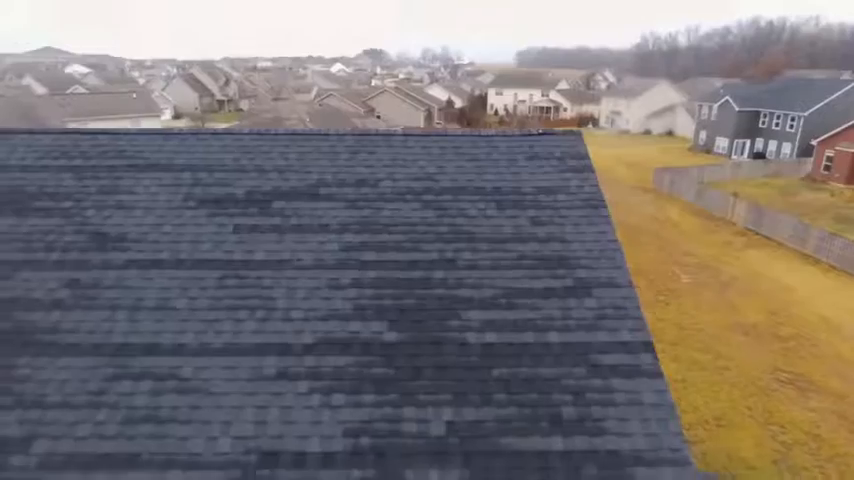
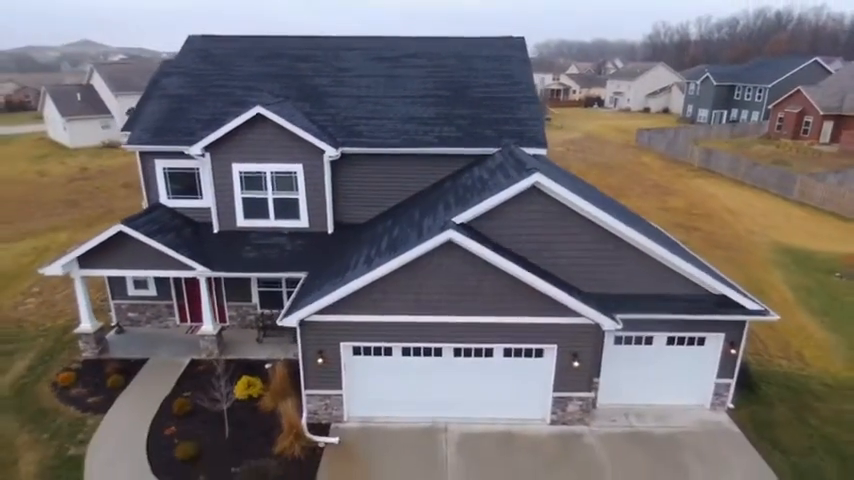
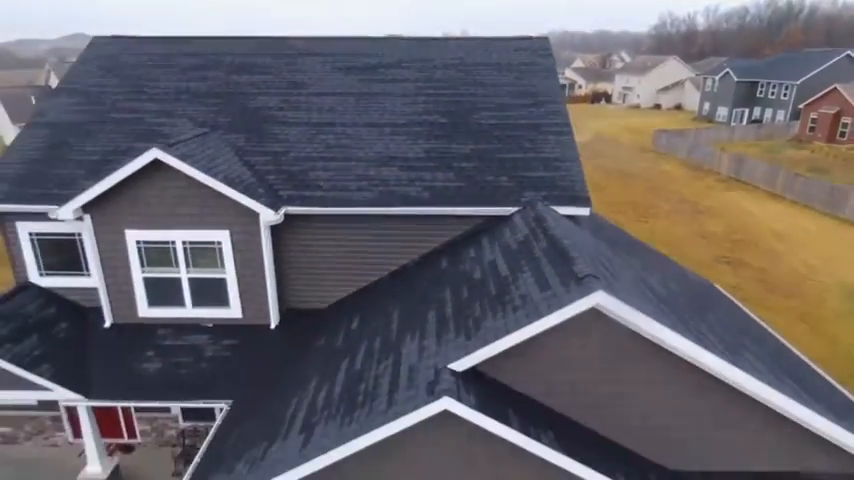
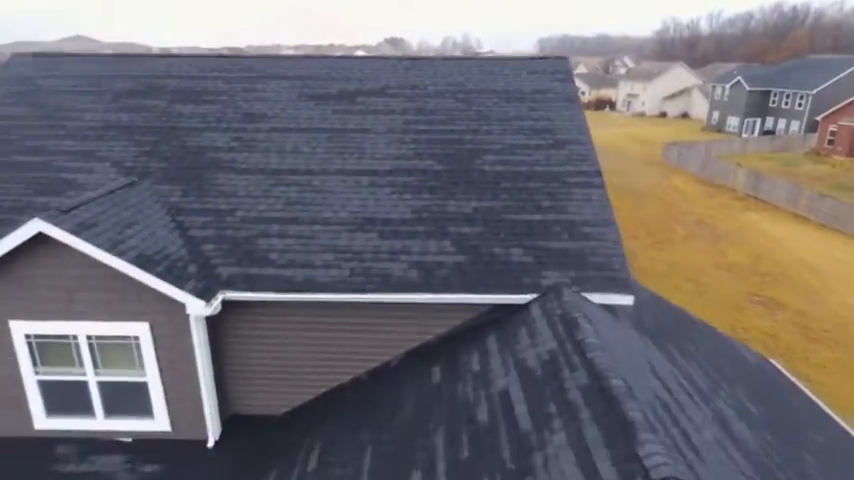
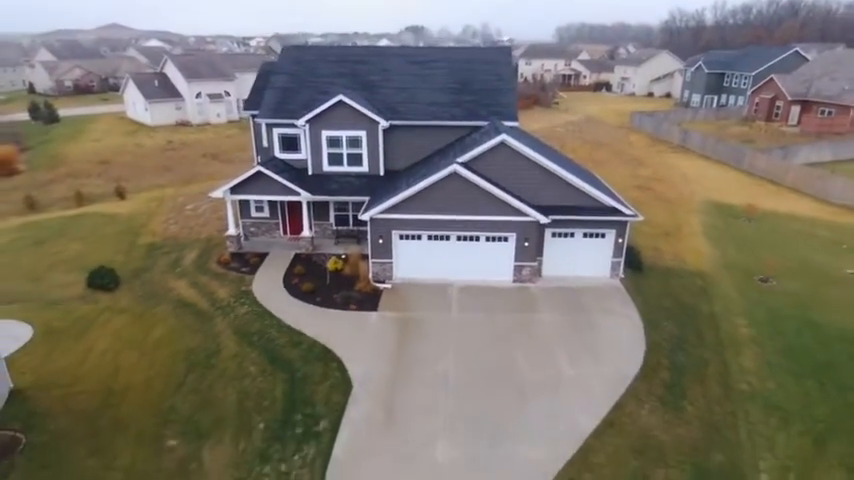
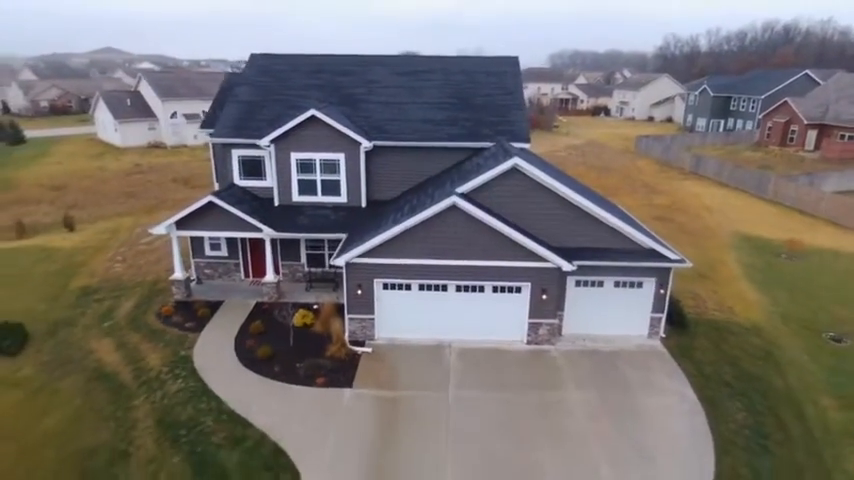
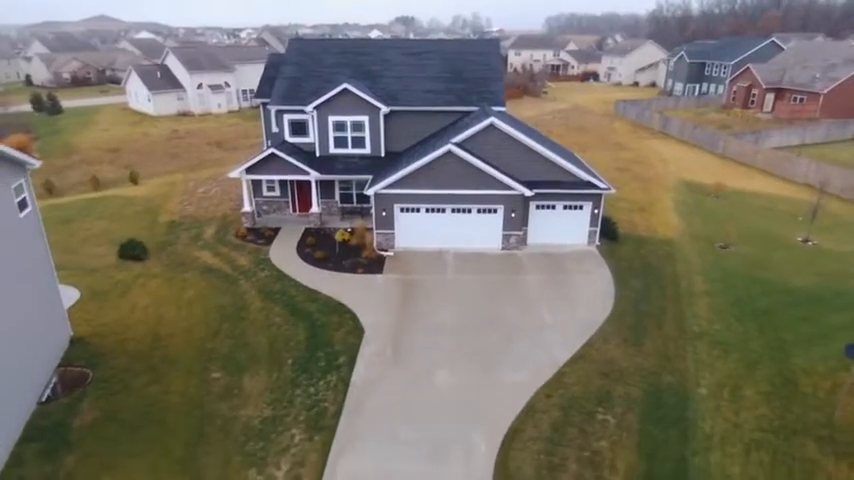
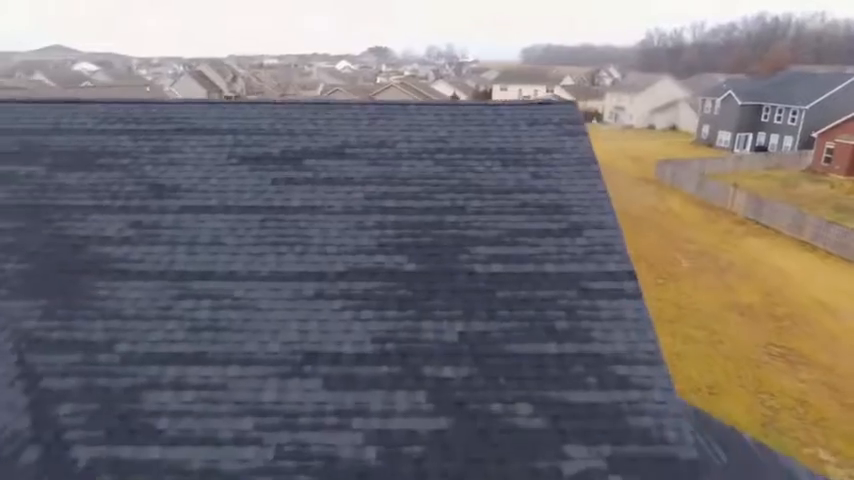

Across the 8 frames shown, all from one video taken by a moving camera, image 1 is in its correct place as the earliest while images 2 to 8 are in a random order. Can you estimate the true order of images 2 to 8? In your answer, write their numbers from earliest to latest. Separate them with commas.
8, 4, 3, 2, 6, 5, 7
